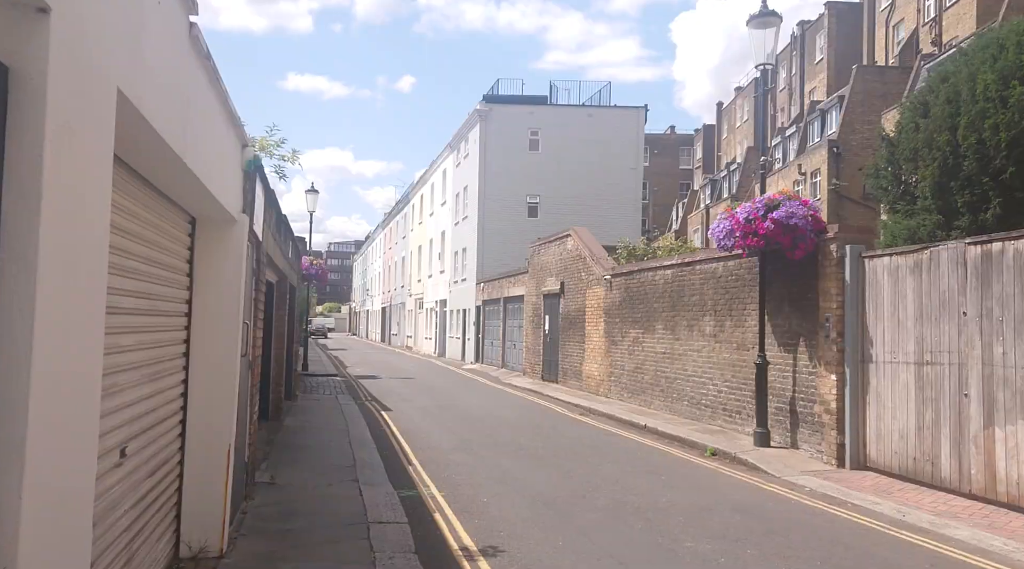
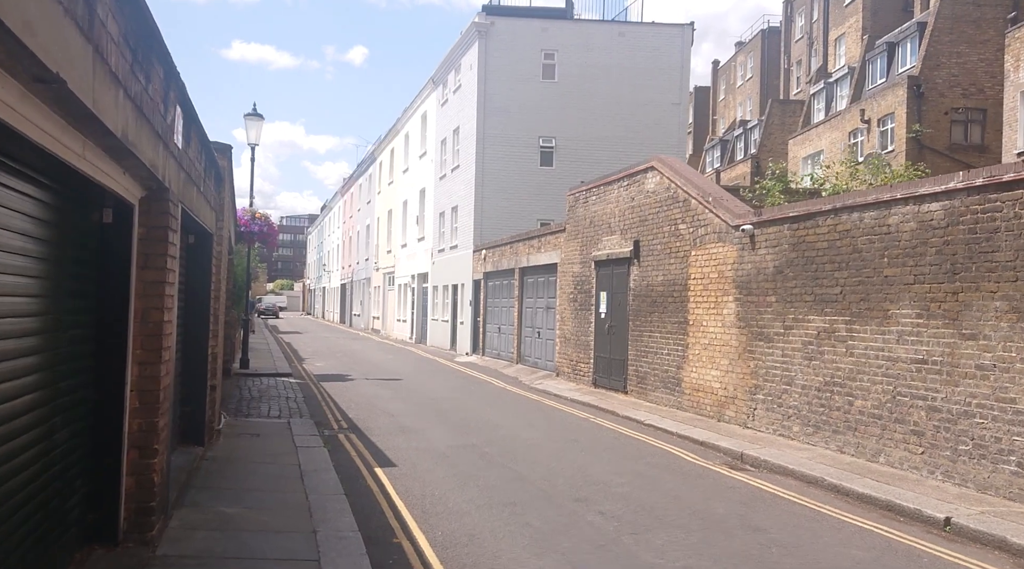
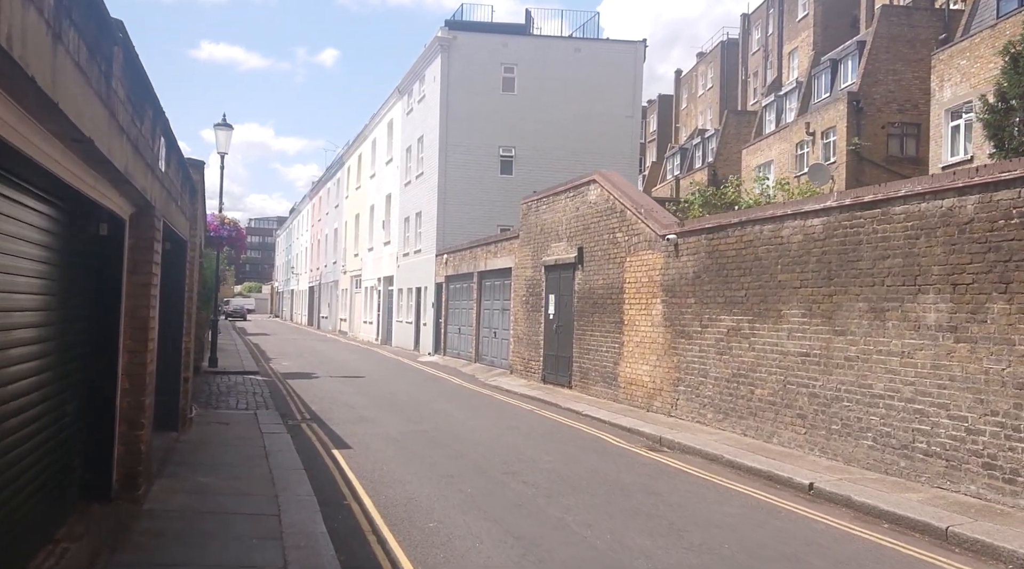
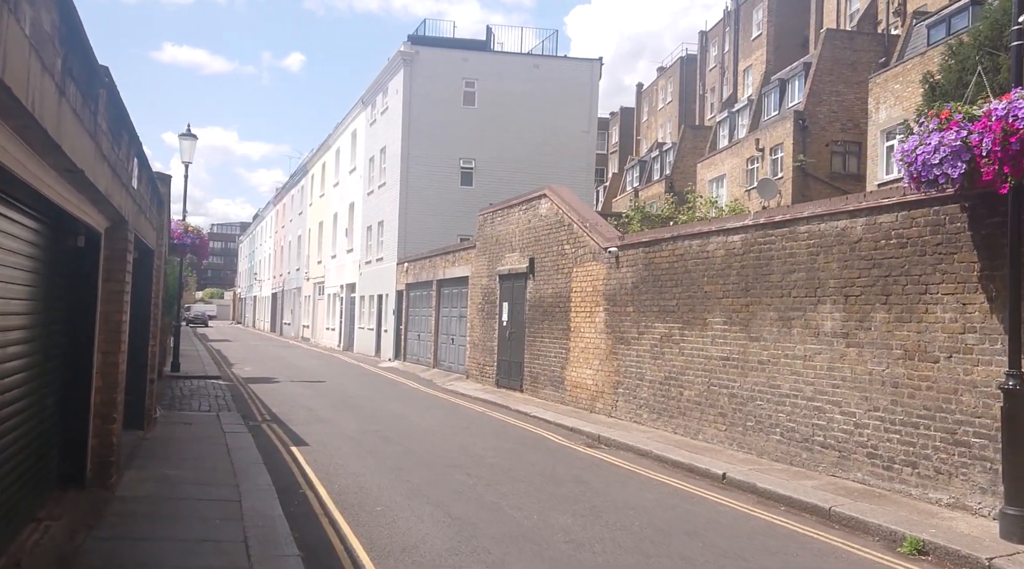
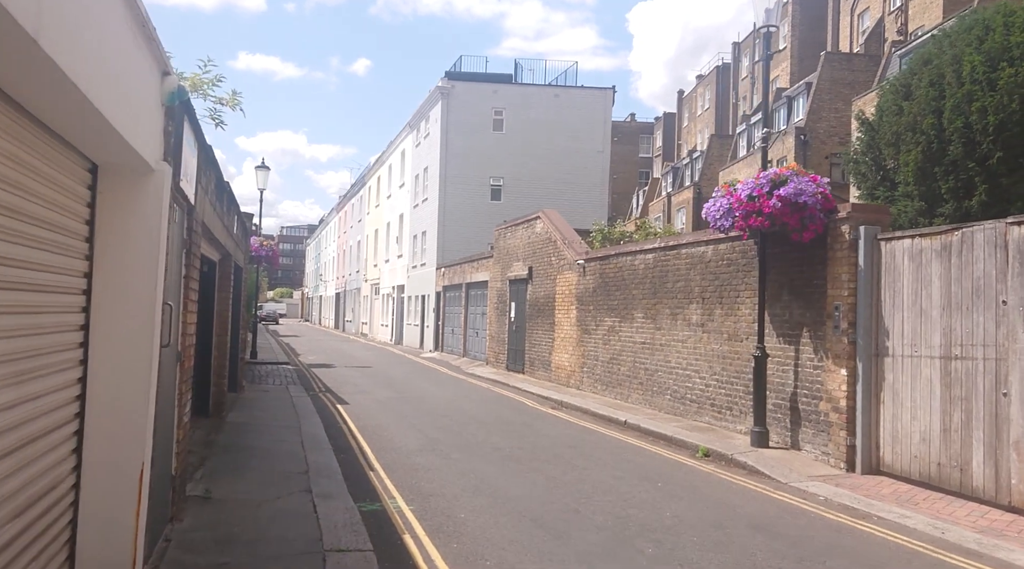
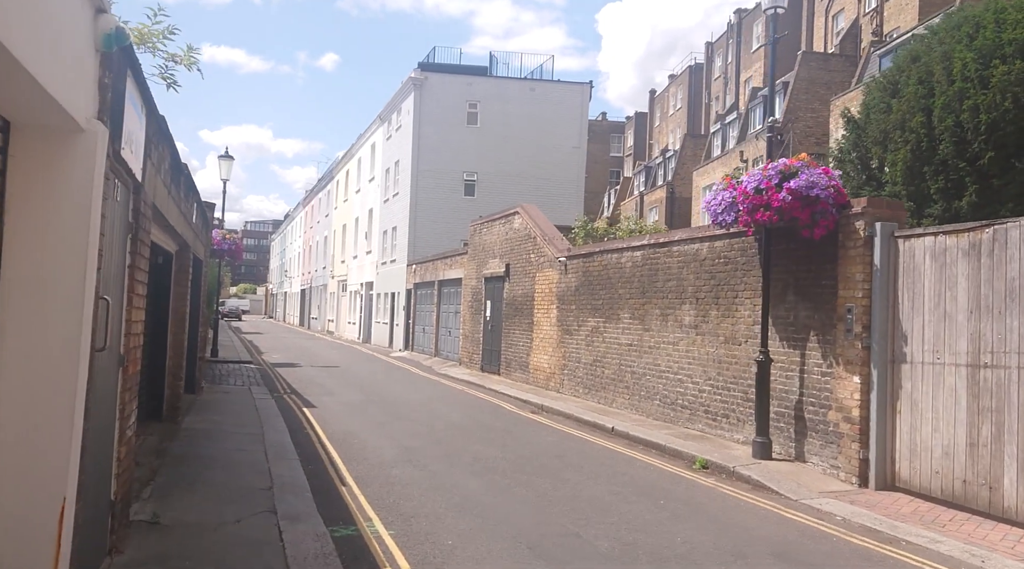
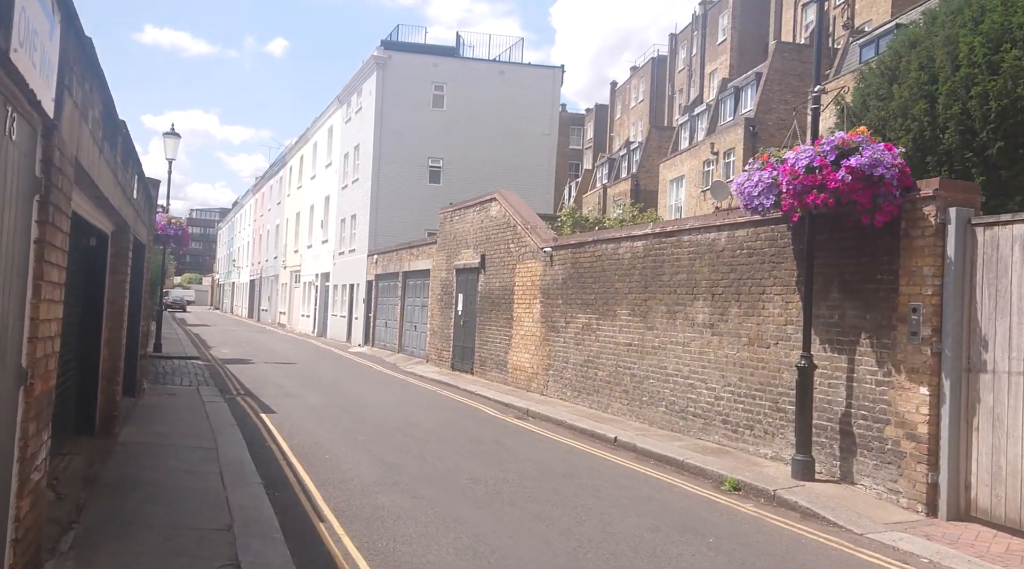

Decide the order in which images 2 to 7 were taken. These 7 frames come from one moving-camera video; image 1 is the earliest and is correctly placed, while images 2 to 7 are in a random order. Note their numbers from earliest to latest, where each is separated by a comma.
5, 6, 7, 4, 3, 2
